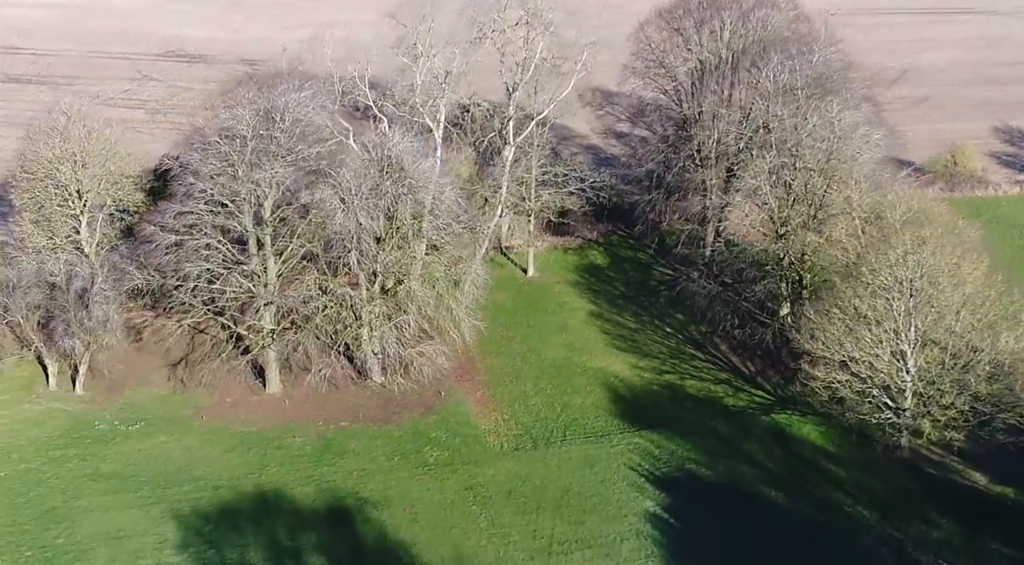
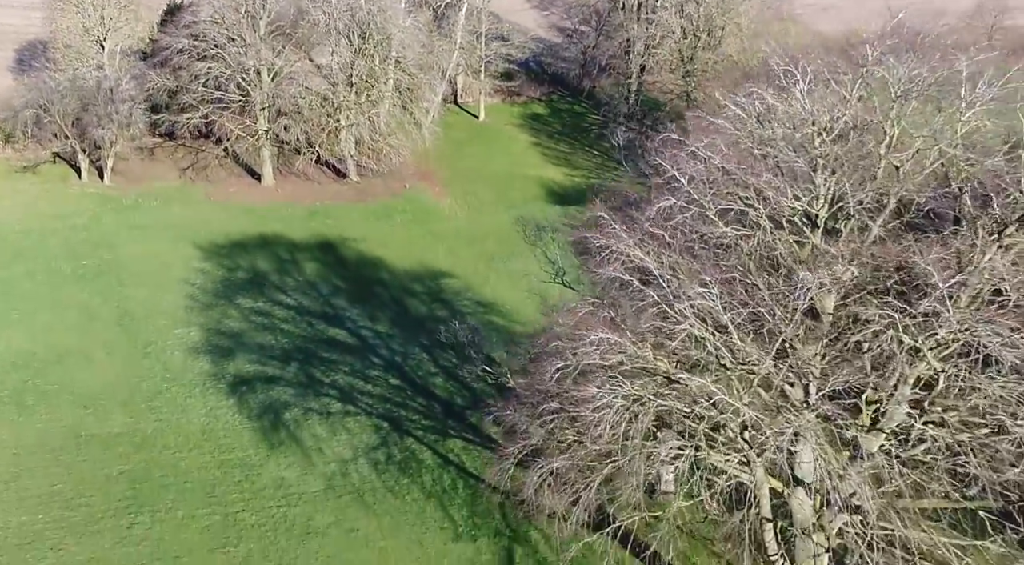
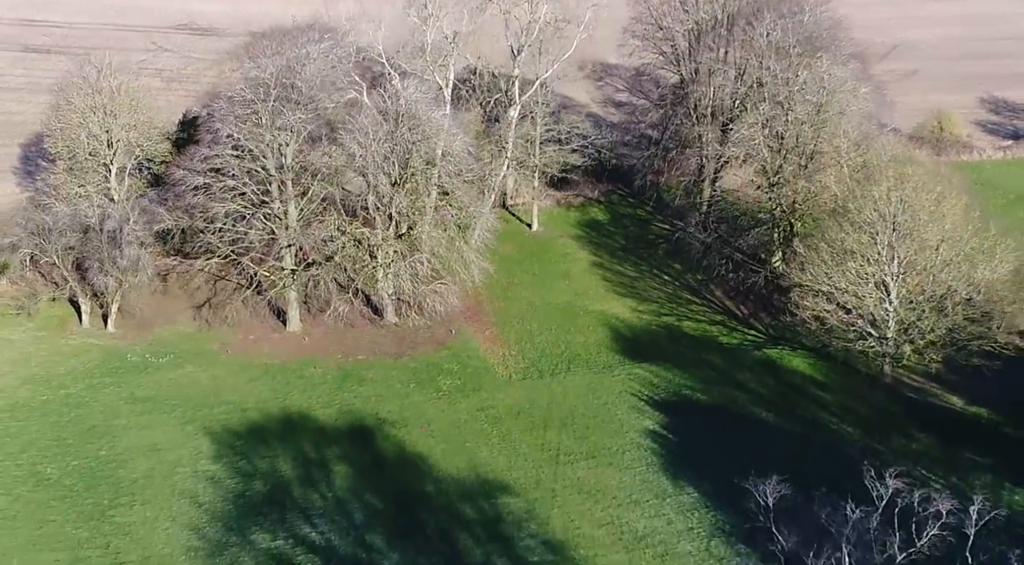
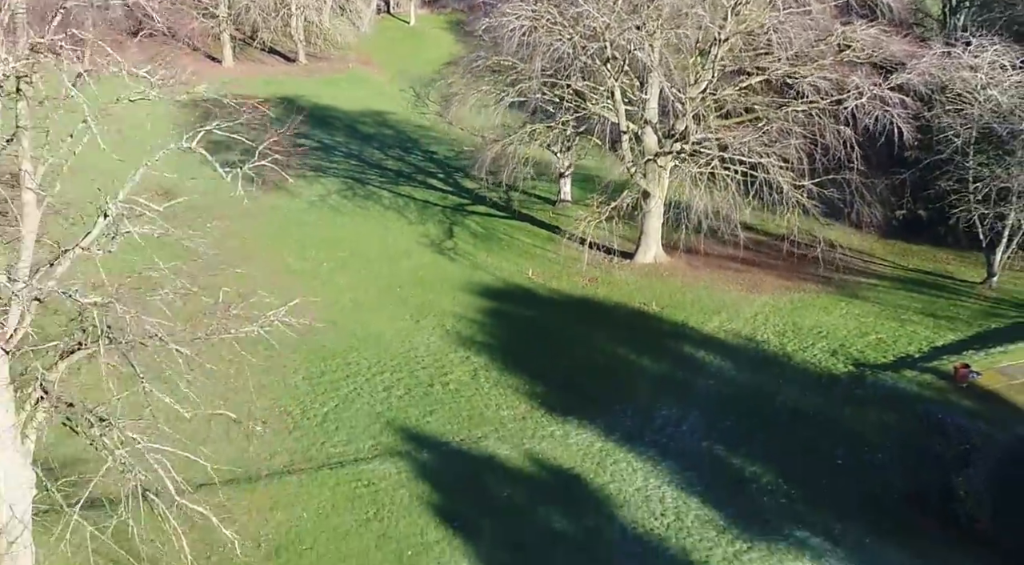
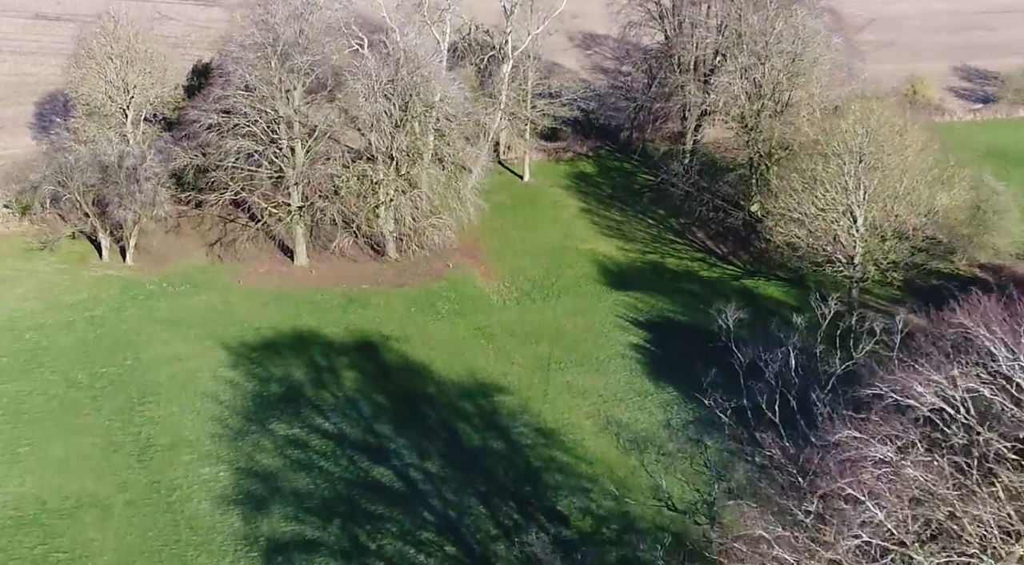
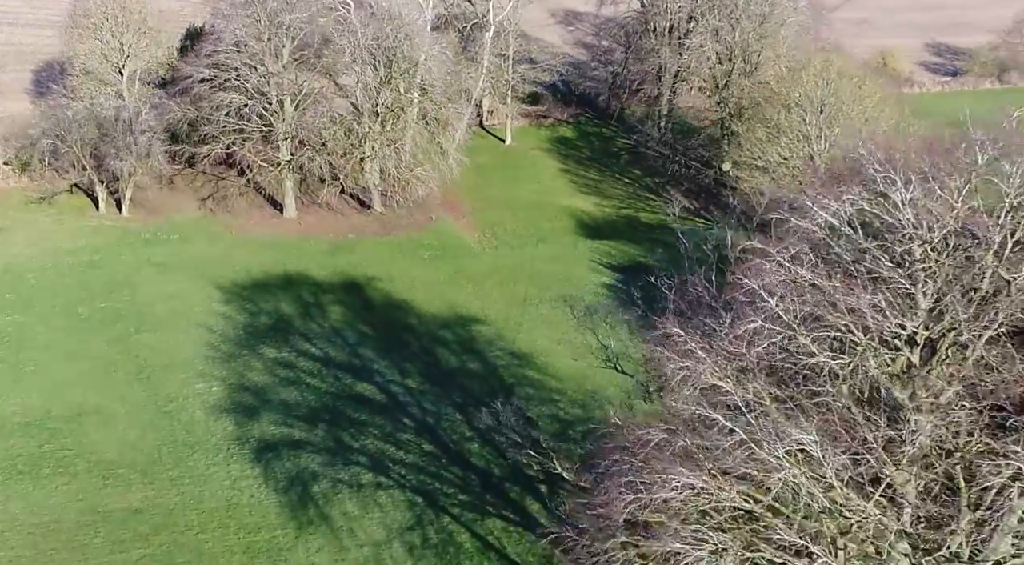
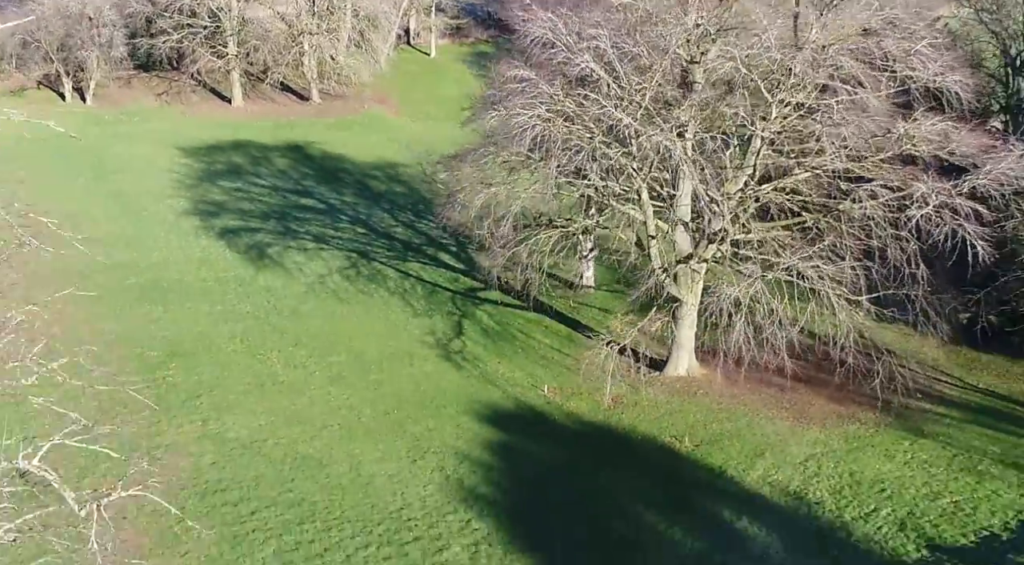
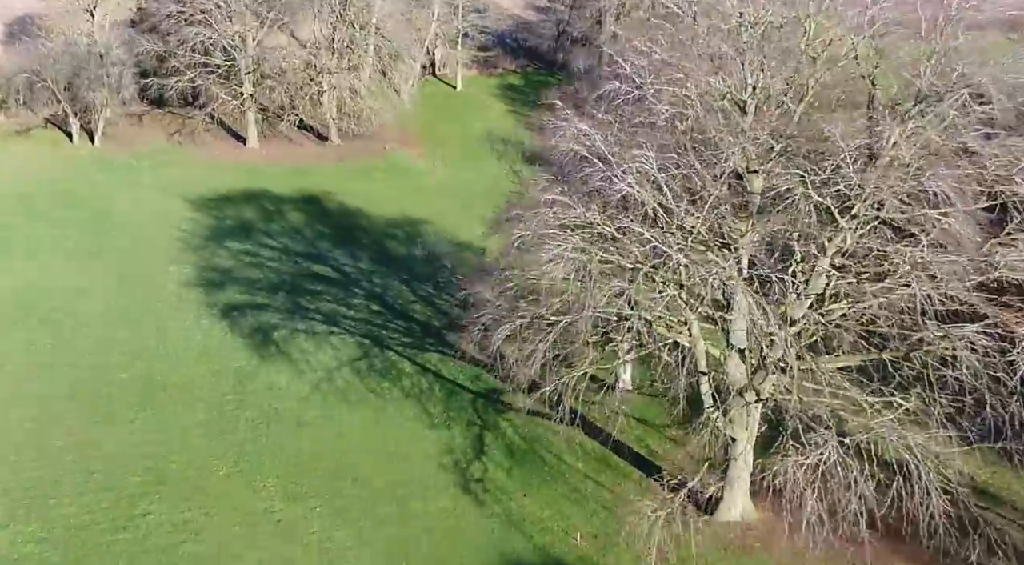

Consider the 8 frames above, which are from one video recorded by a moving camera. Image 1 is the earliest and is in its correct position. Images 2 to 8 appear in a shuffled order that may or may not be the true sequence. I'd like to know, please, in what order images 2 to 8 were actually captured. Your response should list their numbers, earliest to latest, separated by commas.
3, 5, 6, 2, 8, 7, 4
